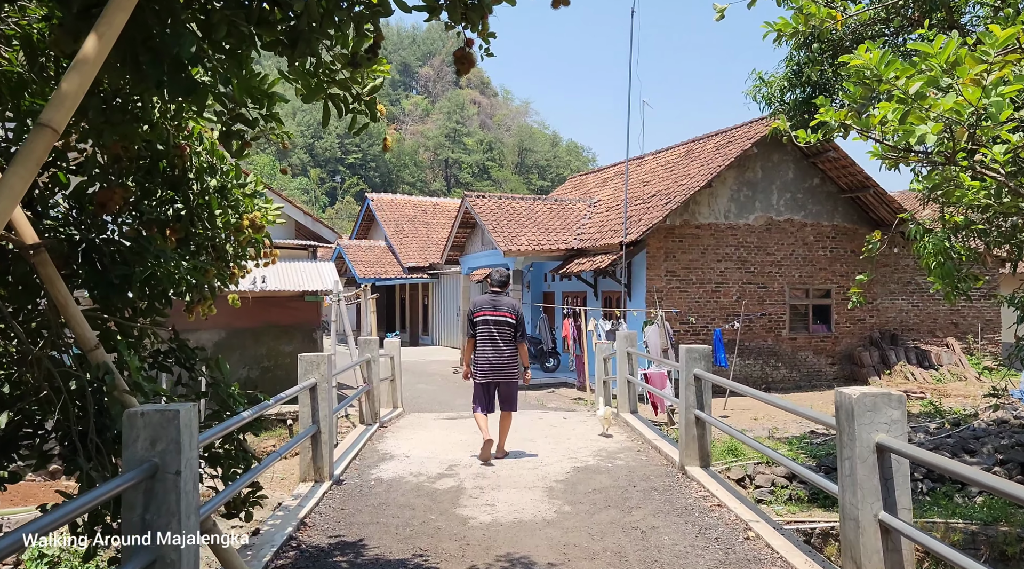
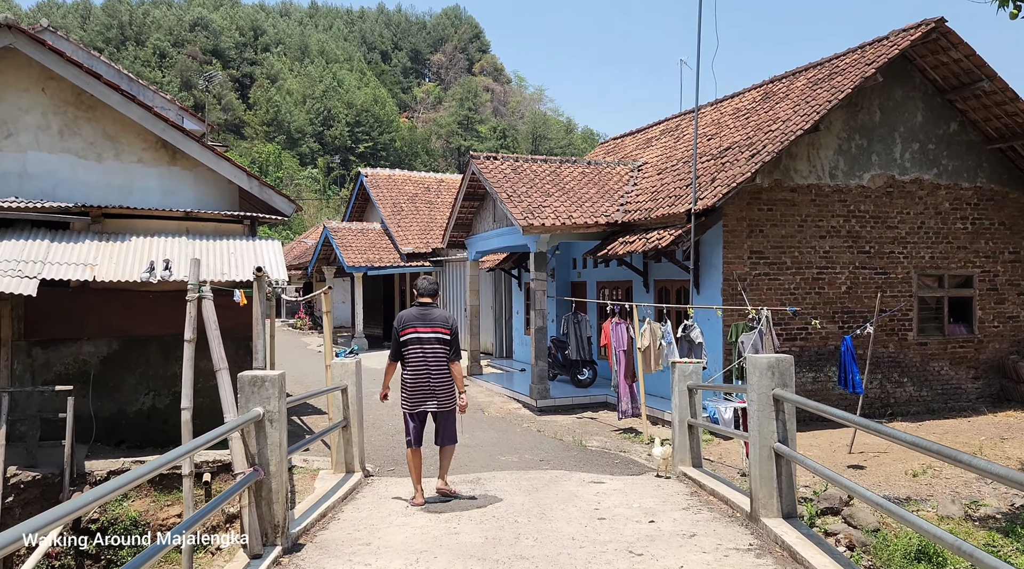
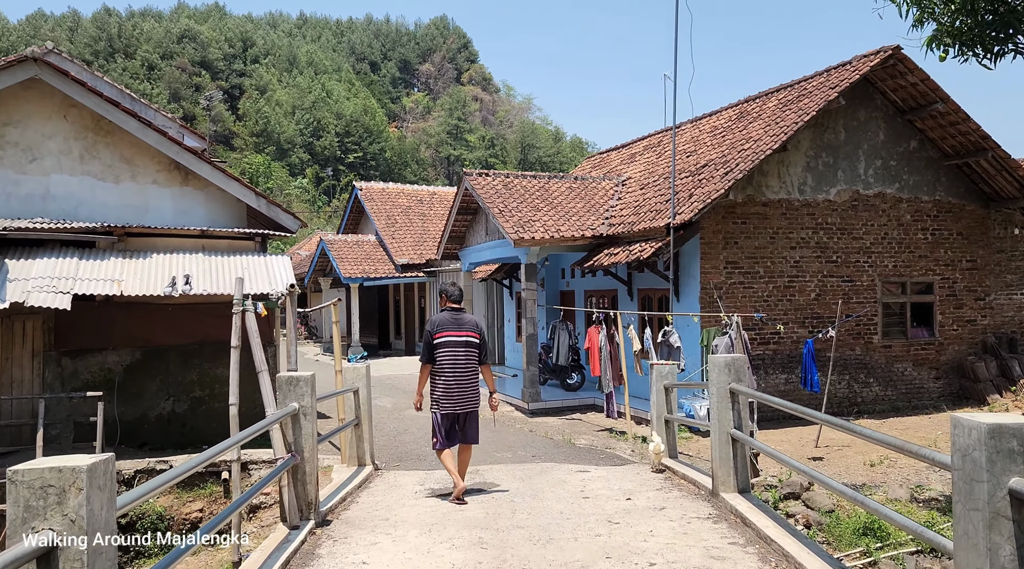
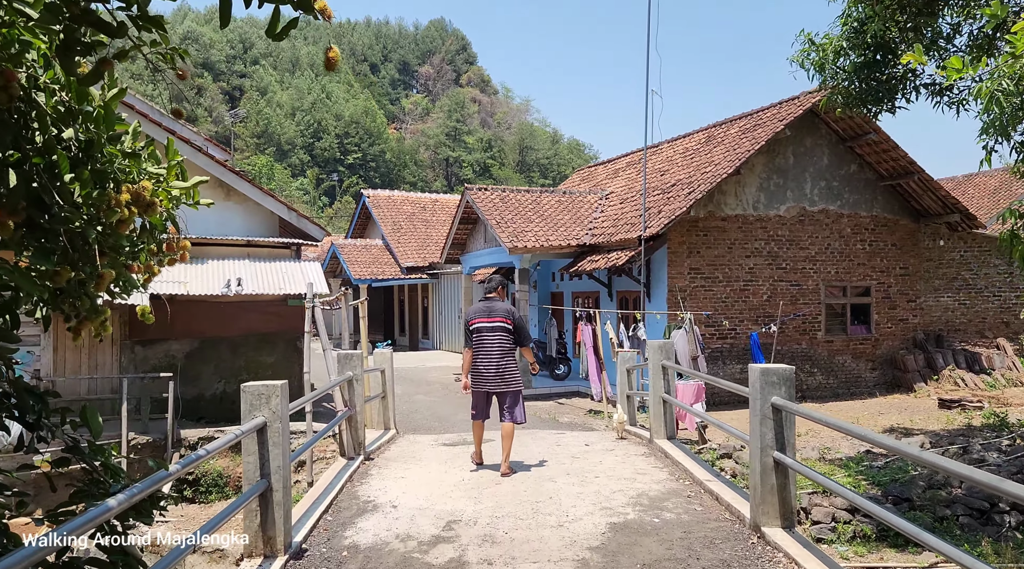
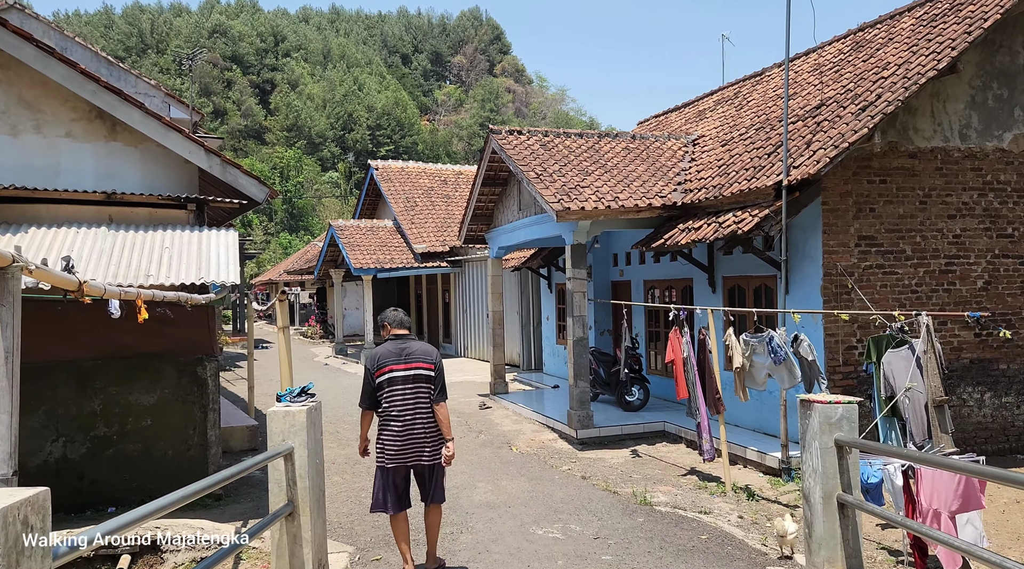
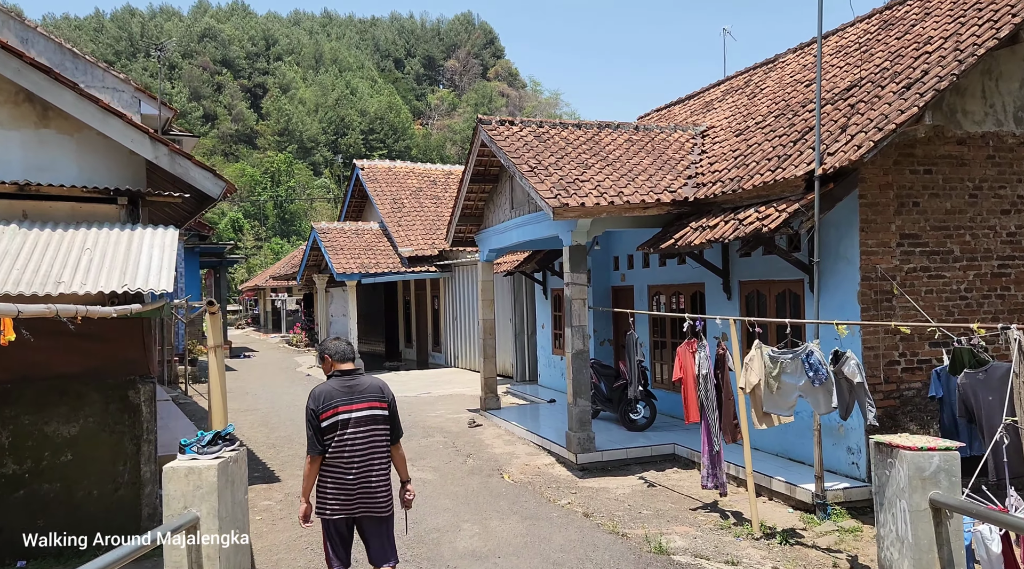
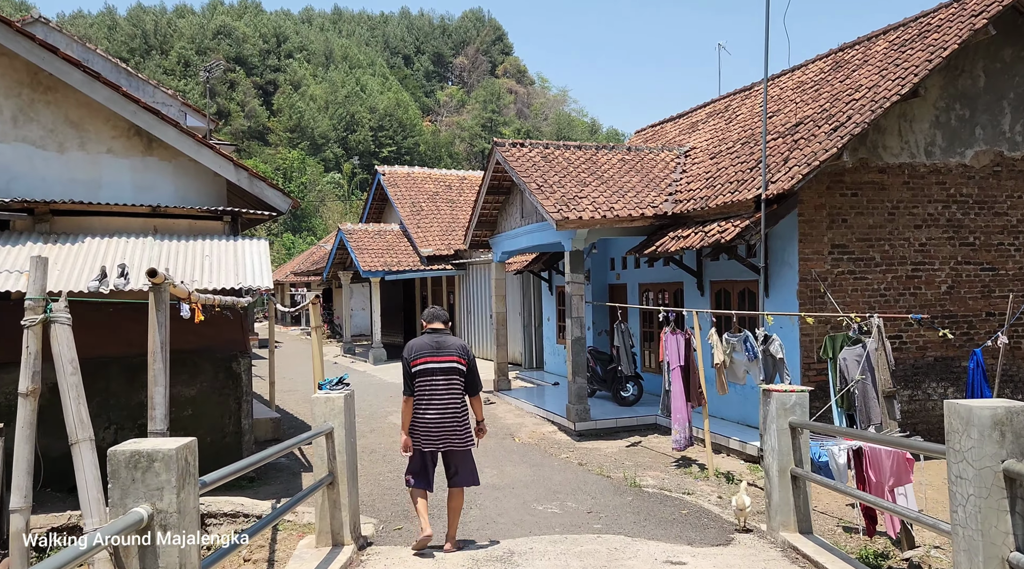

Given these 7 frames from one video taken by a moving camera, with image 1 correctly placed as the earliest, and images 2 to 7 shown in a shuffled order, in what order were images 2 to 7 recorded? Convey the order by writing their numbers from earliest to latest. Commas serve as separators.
4, 3, 2, 7, 5, 6
